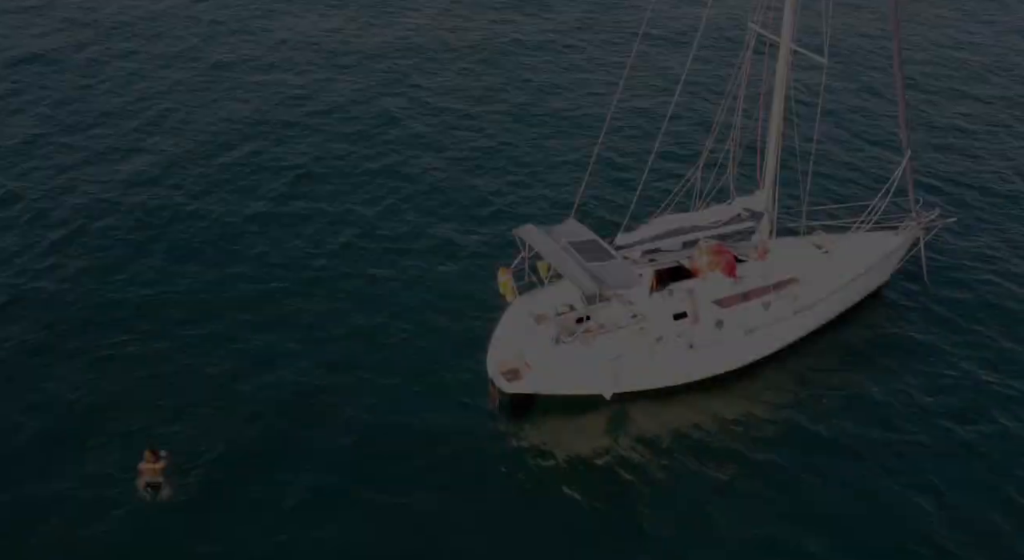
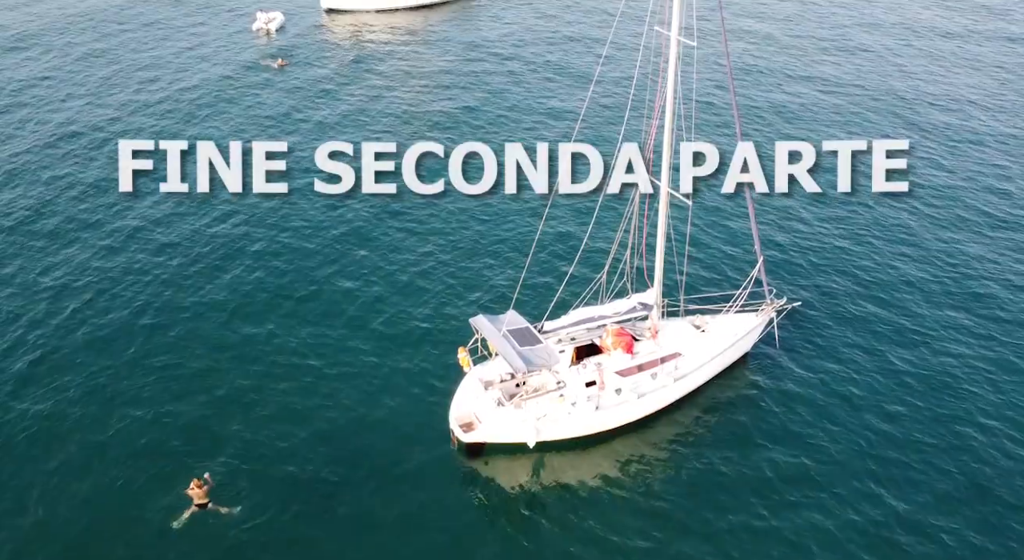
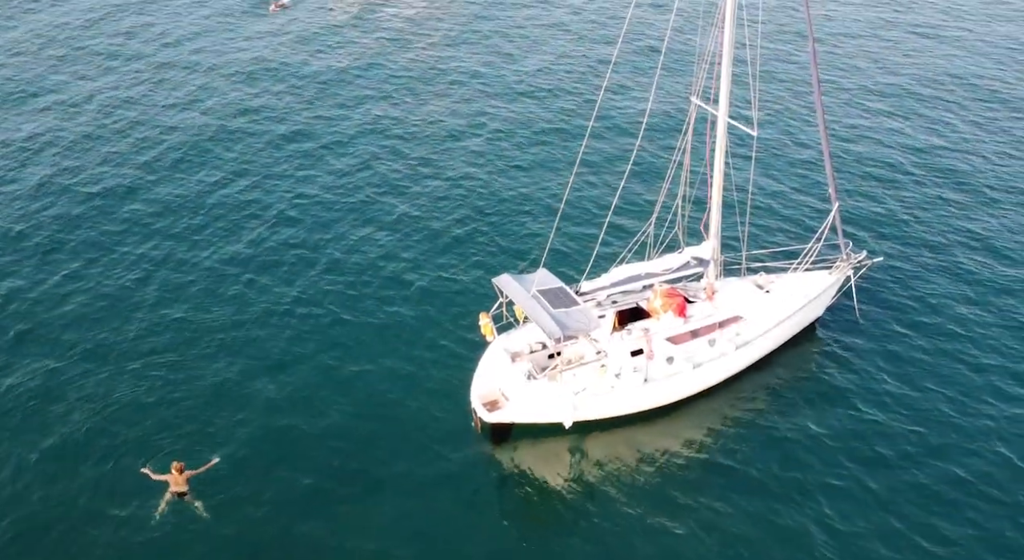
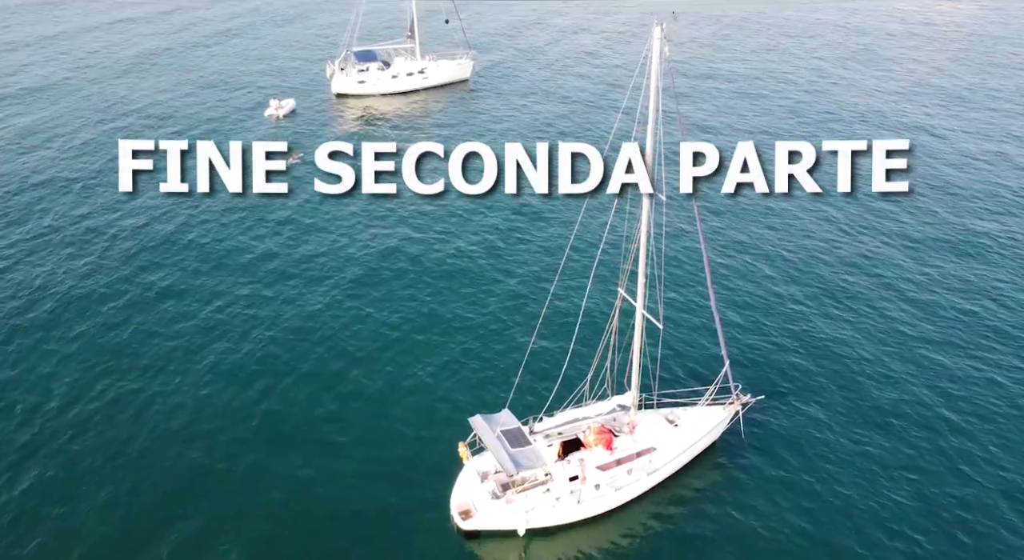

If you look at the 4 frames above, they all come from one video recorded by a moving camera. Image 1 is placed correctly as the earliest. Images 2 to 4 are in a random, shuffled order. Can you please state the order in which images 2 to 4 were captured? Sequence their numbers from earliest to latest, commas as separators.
3, 2, 4
